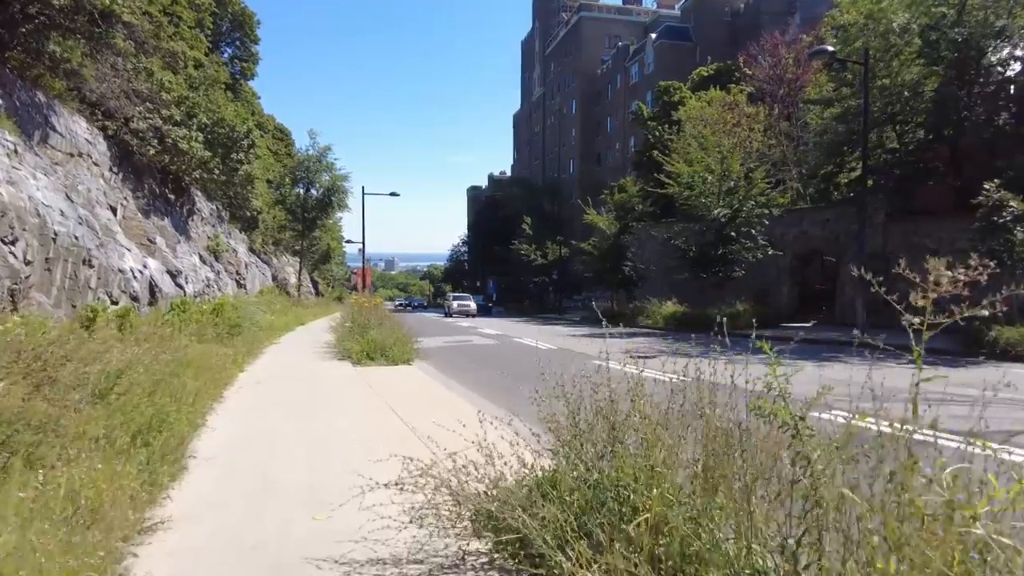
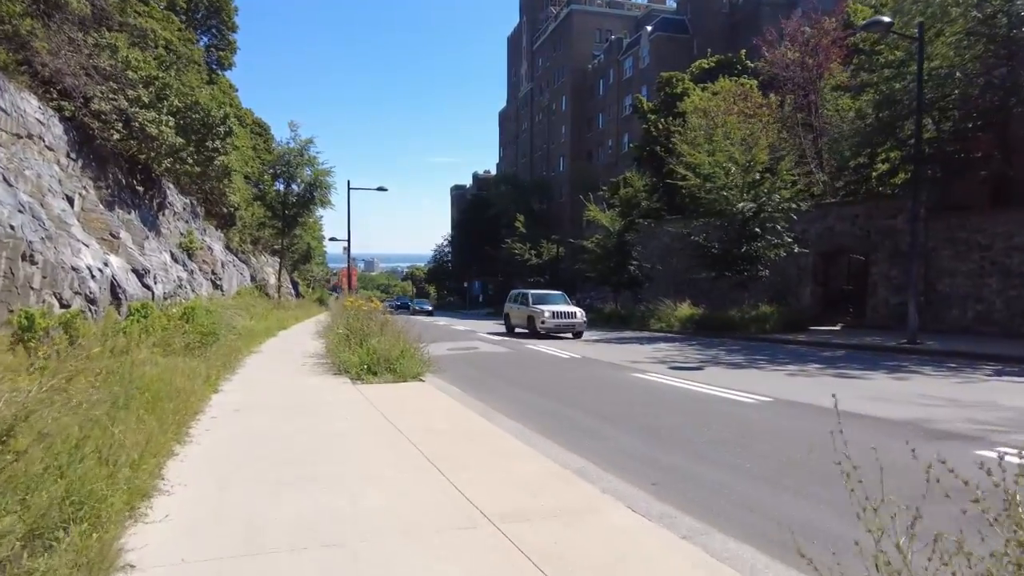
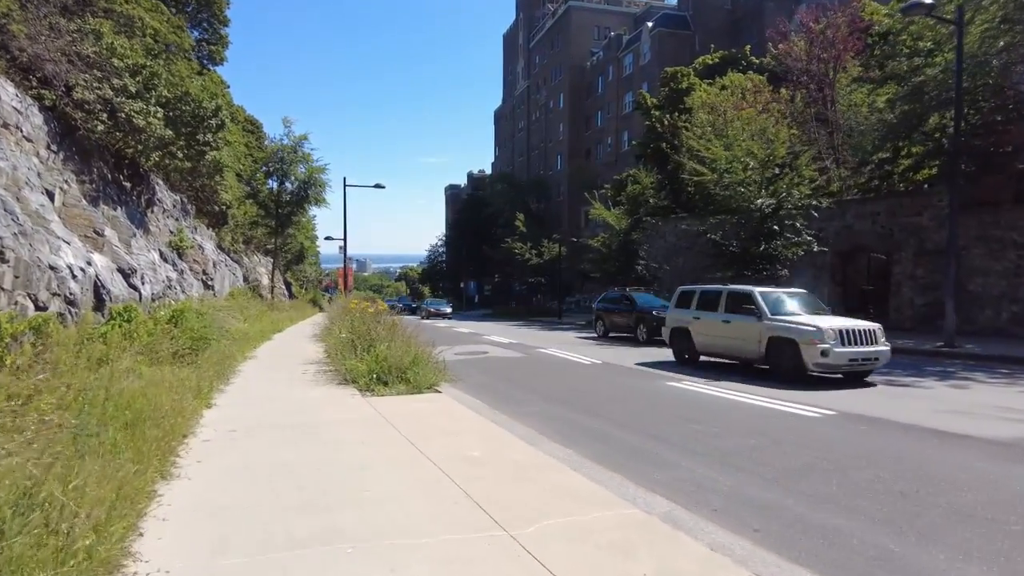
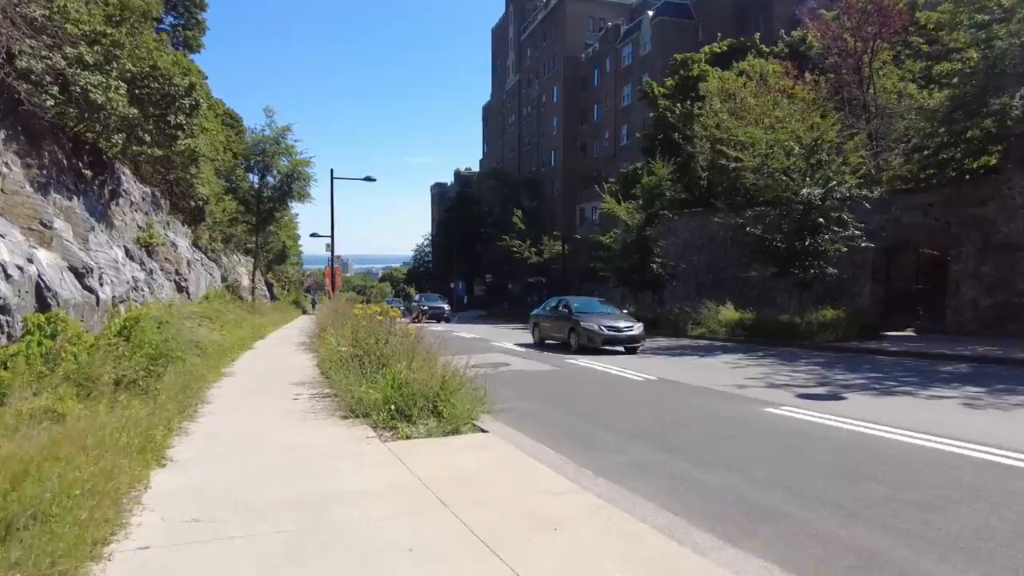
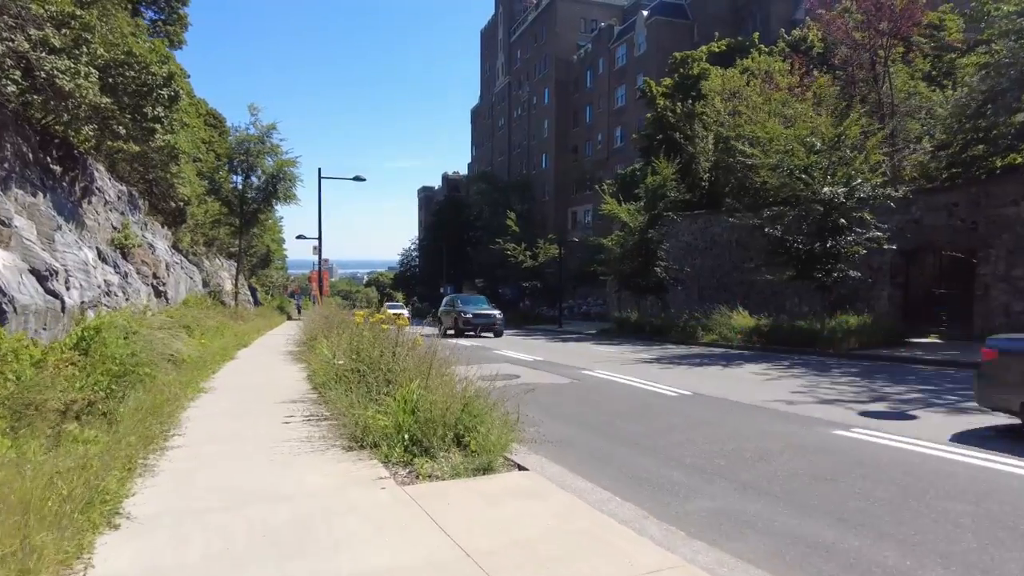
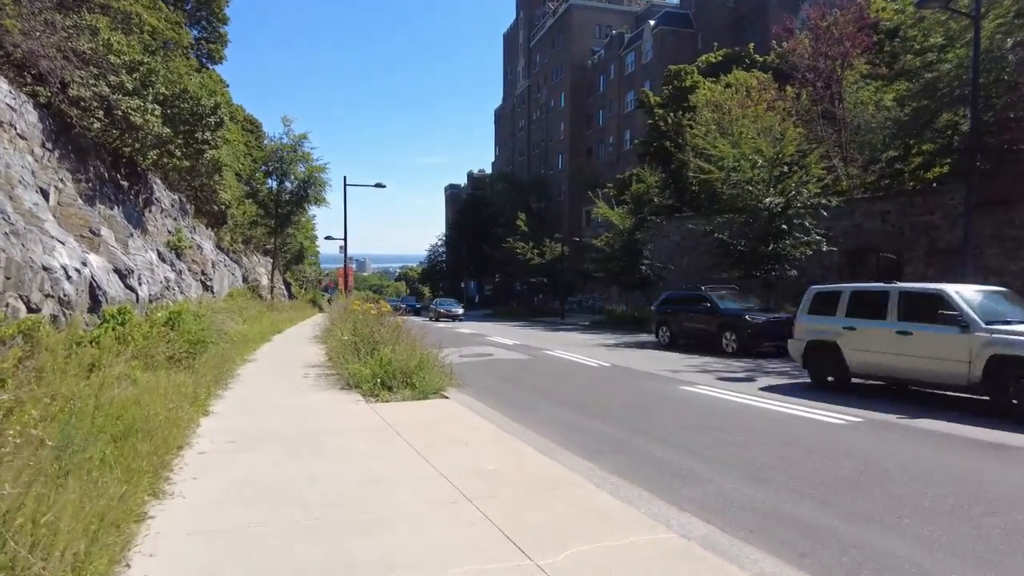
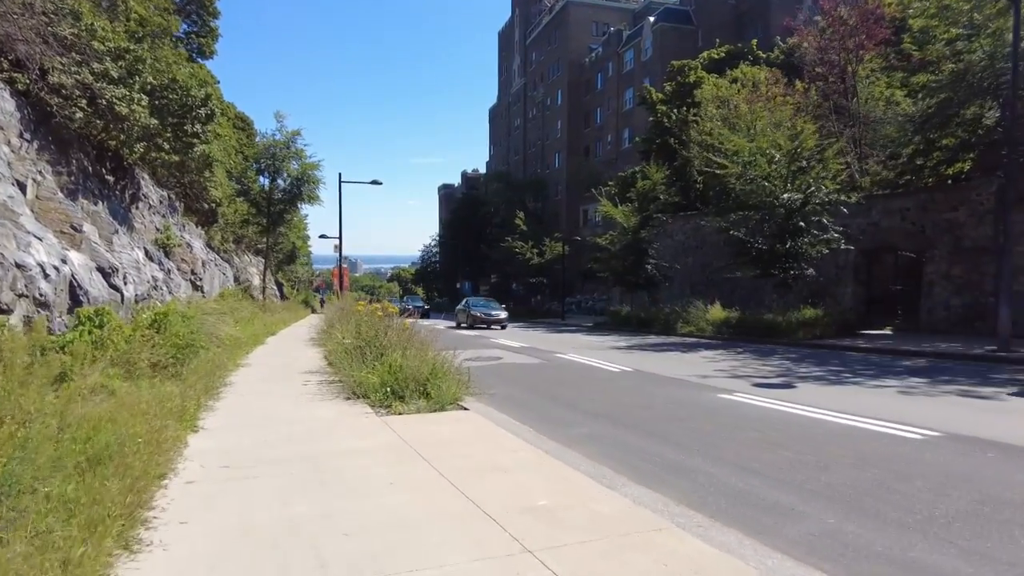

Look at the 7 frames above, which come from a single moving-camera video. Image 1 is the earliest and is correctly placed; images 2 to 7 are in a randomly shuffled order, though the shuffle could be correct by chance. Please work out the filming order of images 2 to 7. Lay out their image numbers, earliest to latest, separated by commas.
2, 3, 6, 7, 4, 5
